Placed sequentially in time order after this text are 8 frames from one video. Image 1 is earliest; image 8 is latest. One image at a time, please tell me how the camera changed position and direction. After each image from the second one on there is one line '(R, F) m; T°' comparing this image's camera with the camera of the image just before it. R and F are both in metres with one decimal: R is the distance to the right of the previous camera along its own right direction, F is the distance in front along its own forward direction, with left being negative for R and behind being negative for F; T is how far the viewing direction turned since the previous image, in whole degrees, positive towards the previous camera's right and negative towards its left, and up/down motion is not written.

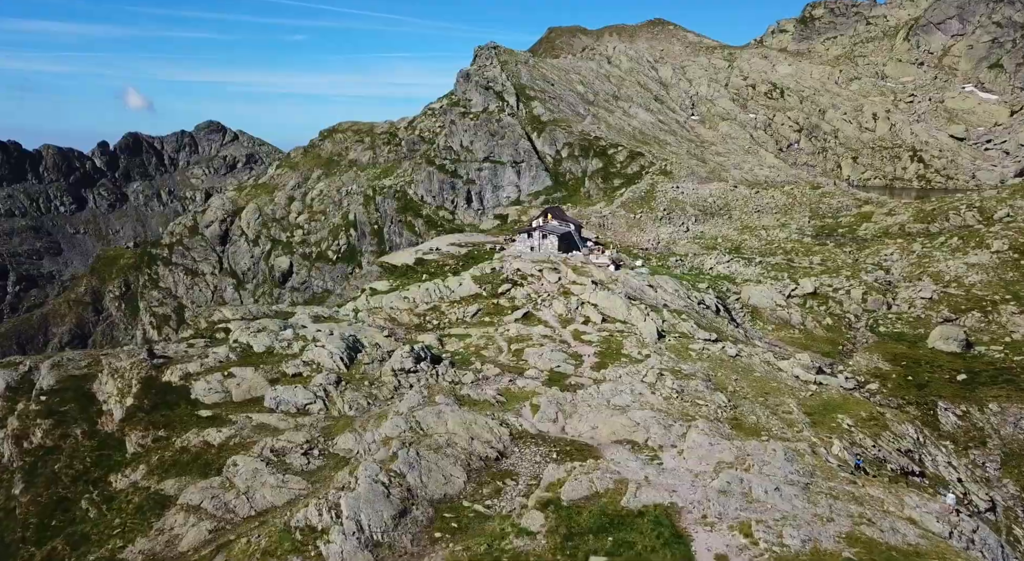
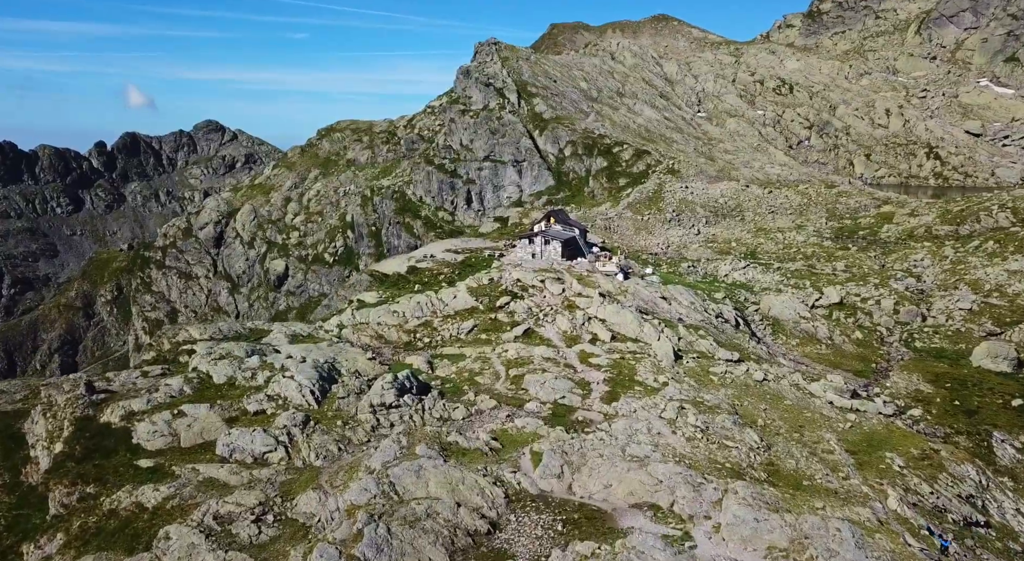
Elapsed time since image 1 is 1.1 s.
(+0.4, +7.4) m; 0°
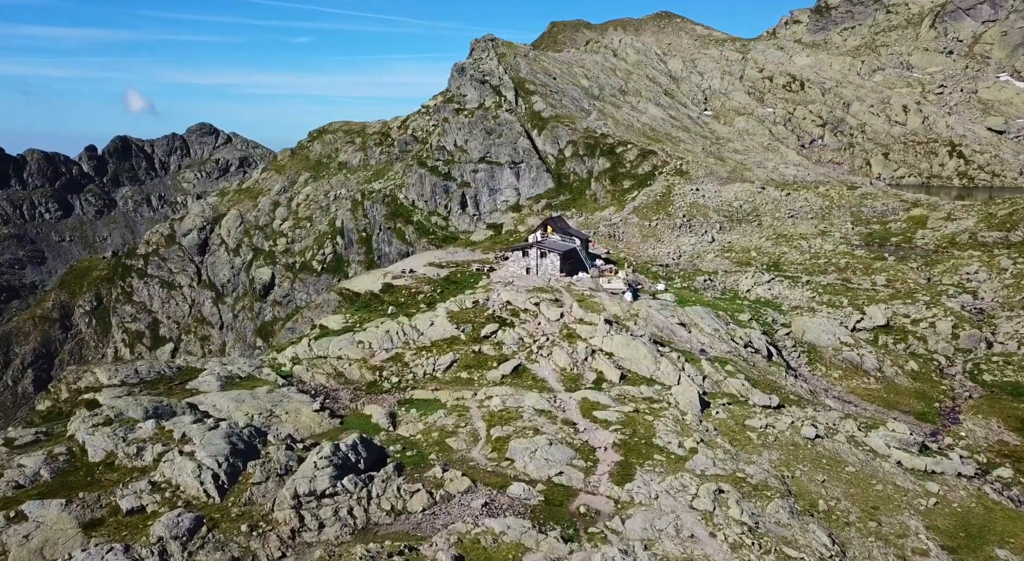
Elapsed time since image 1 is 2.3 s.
(+1.2, +12.7) m; 0°
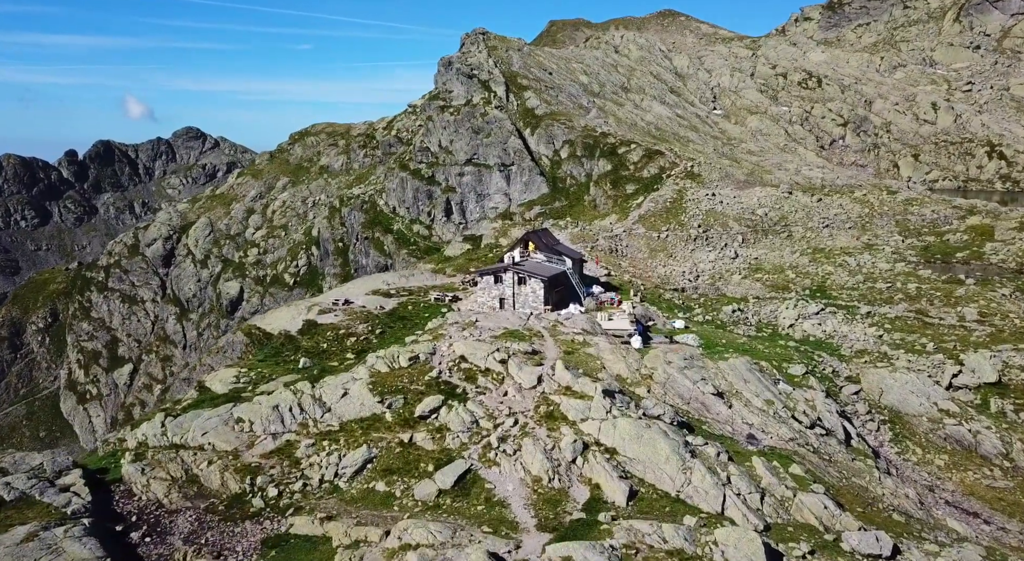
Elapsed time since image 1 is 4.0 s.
(+2.7, +21.2) m; 0°
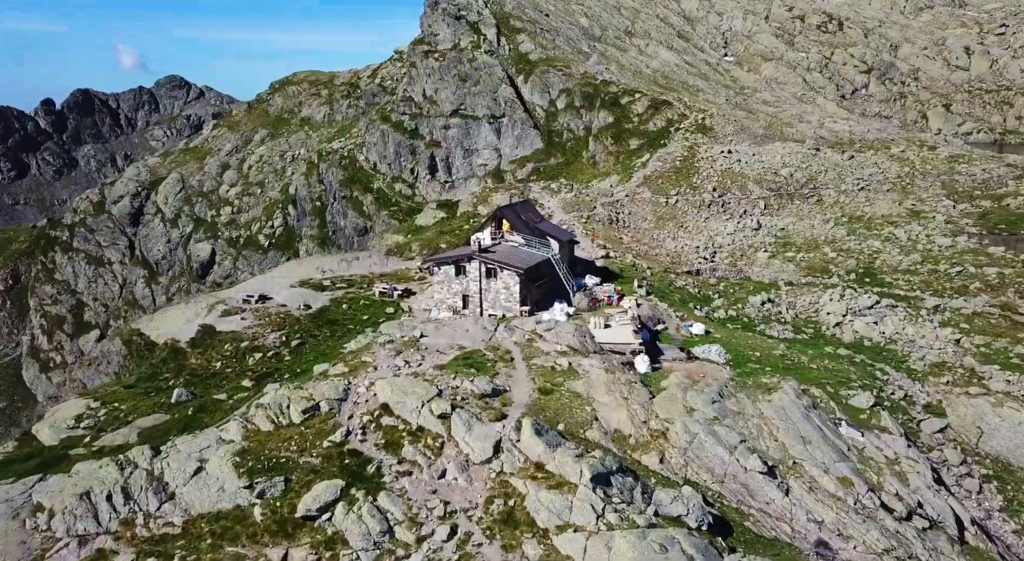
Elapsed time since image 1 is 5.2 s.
(+2.1, +15.4) m; 0°
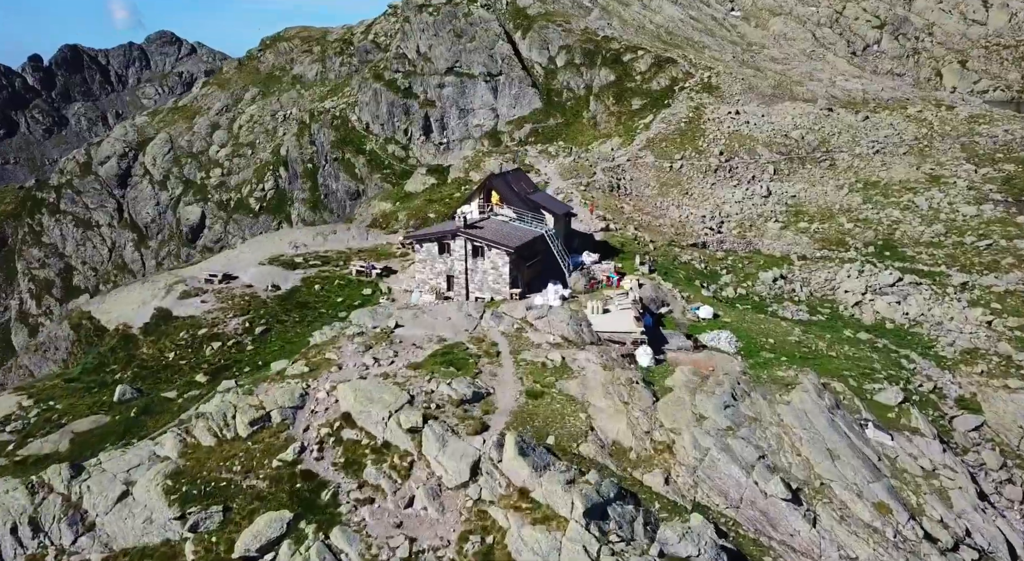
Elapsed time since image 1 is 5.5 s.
(+0.6, +4.5) m; 0°
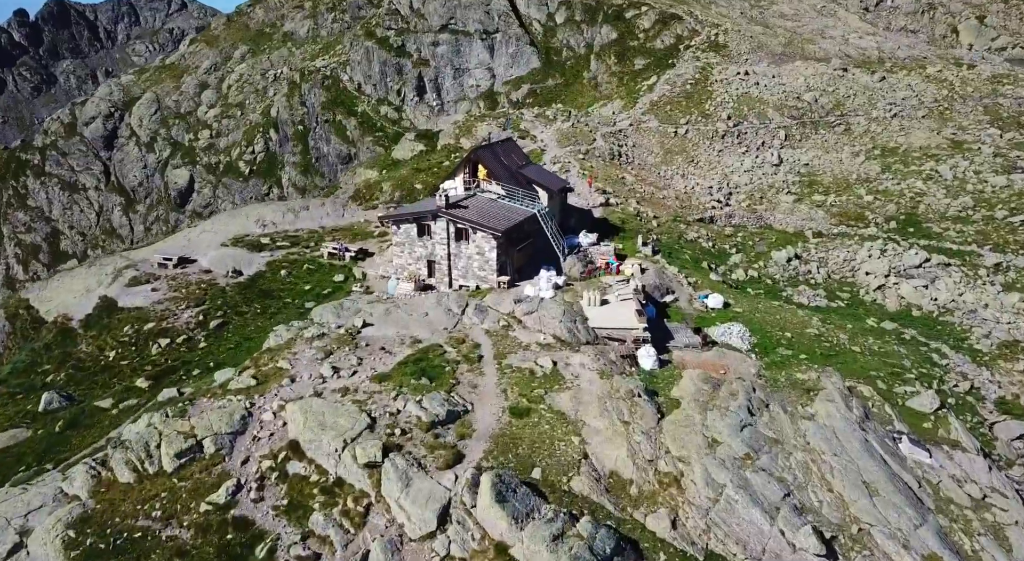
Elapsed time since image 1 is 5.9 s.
(+0.6, +4.5) m; 0°
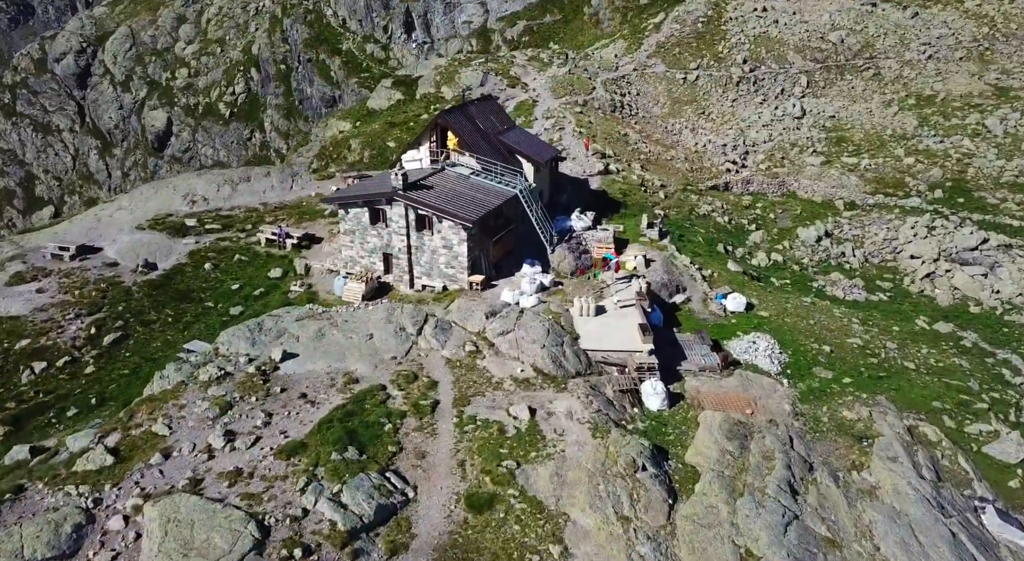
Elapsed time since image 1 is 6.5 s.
(+1.0, +7.4) m; 0°
